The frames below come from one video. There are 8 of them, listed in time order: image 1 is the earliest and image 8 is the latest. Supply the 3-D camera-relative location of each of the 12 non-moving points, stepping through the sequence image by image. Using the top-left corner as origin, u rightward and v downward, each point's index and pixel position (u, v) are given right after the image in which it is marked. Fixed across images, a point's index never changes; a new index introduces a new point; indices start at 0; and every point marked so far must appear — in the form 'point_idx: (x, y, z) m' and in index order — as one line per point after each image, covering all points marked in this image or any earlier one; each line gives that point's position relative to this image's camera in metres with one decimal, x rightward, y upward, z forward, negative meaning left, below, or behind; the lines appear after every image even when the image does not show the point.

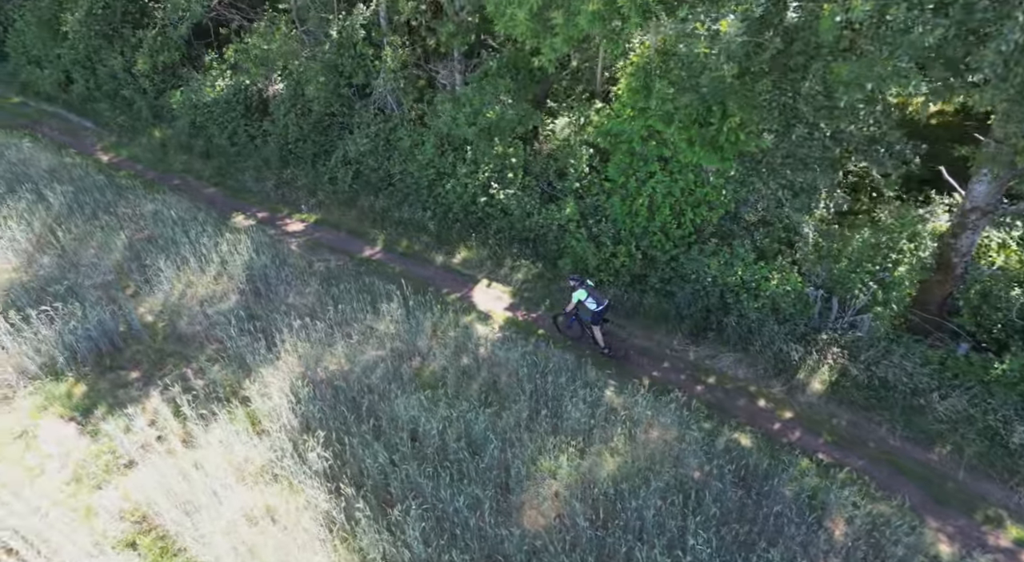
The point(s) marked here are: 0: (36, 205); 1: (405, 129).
0: (-9.4, +1.5, +13.6) m
1: (-2.2, +3.1, +13.9) m
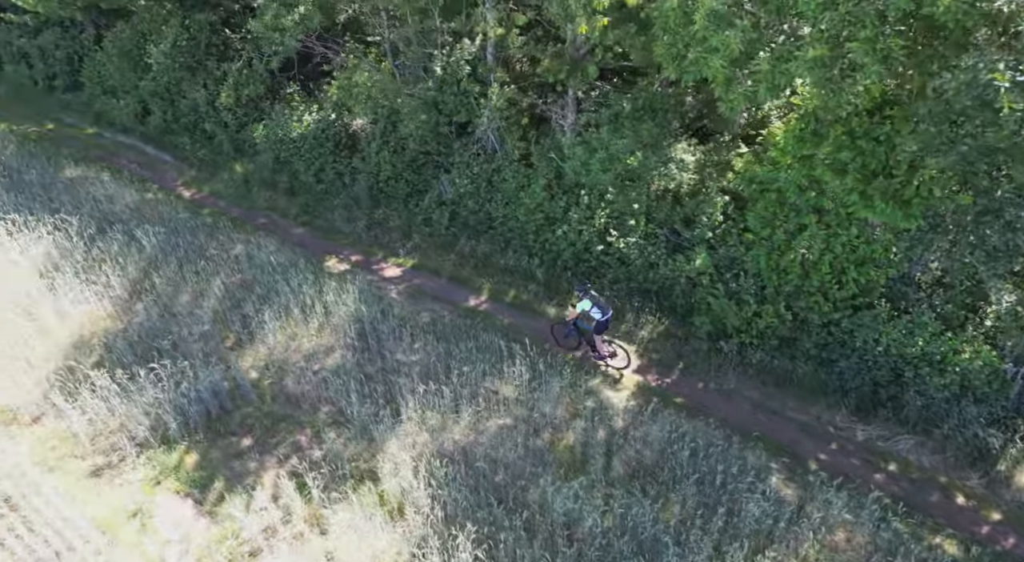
0: (-7.3, +0.6, +13.1) m
1: (-0.1, +2.1, +13.1) m
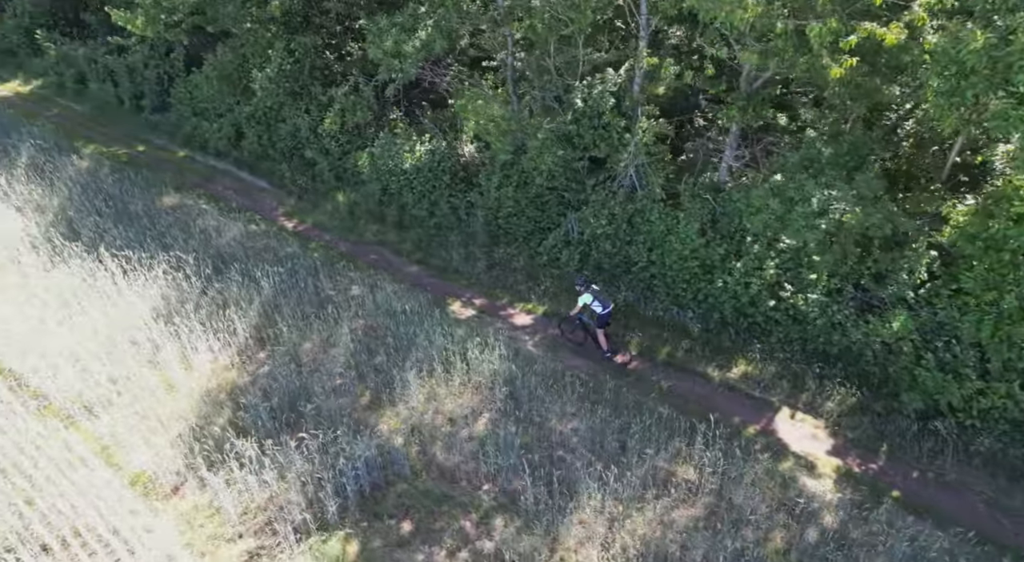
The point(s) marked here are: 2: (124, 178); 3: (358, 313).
0: (-4.7, -0.1, +12.4) m
1: (+2.5, +1.2, +12.0) m
2: (-9.9, +2.7, +17.8) m
3: (-2.7, -0.6, +12.0) m
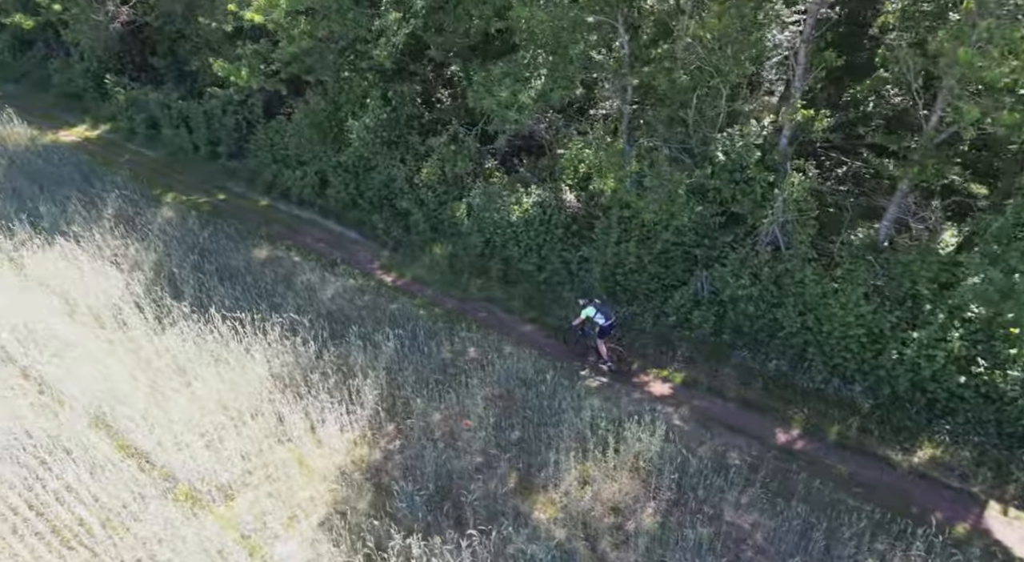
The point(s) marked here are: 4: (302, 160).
0: (-2.4, -1.2, +11.7) m
1: (+4.8, +0.1, +11.1) m
2: (-7.5, +1.3, +17.4) m
3: (-0.4, -1.6, +11.3) m
4: (-6.1, +3.4, +19.7) m
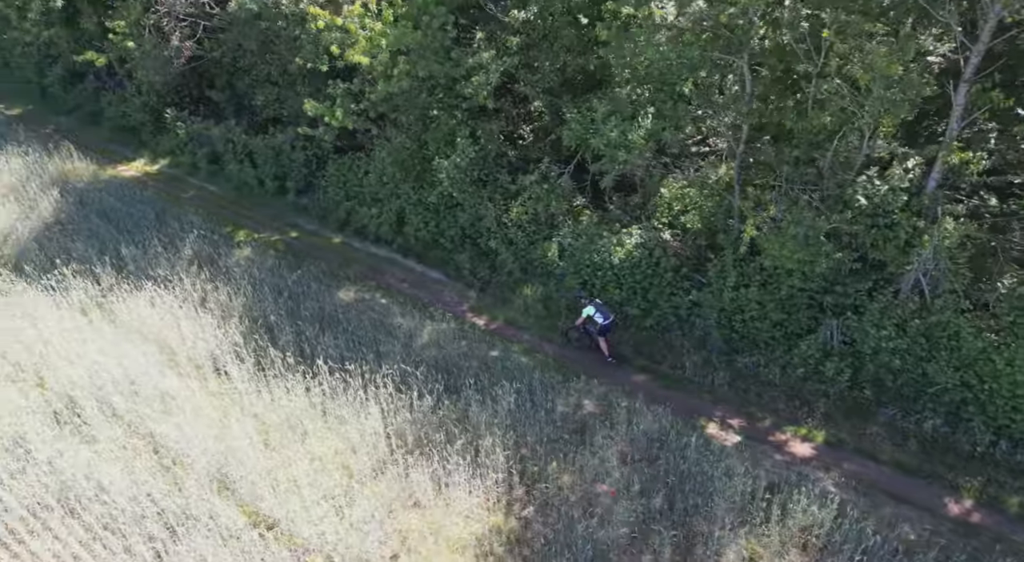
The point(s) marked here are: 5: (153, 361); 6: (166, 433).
0: (-0.4, -2.1, +11.1) m
1: (+6.8, -0.7, +10.4) m
2: (-5.3, +0.3, +17.0) m
3: (+1.6, -2.4, +10.6) m
4: (-3.8, +2.3, +19.3) m
5: (-6.5, -1.4, +12.5) m
6: (-5.3, -2.3, +10.7) m
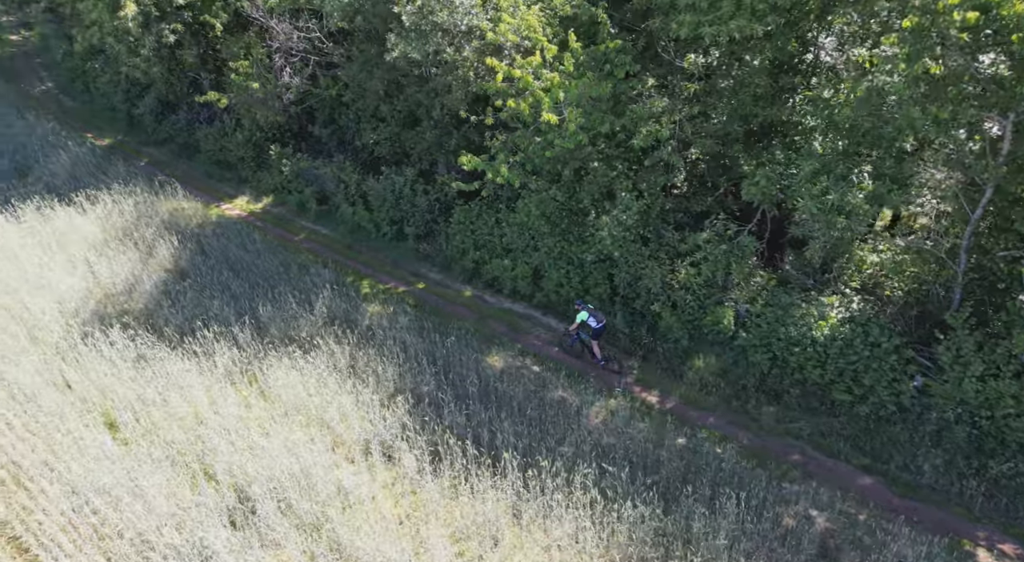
0: (+2.9, -3.4, +9.6) m
1: (+10.0, -2.1, +8.5) m
2: (-1.6, -1.1, +15.9) m
3: (+4.8, -3.8, +9.0) m
4: (0.0, +0.8, +18.1) m
5: (-3.1, -2.8, +11.4) m
6: (-2.1, -3.6, +9.5) m
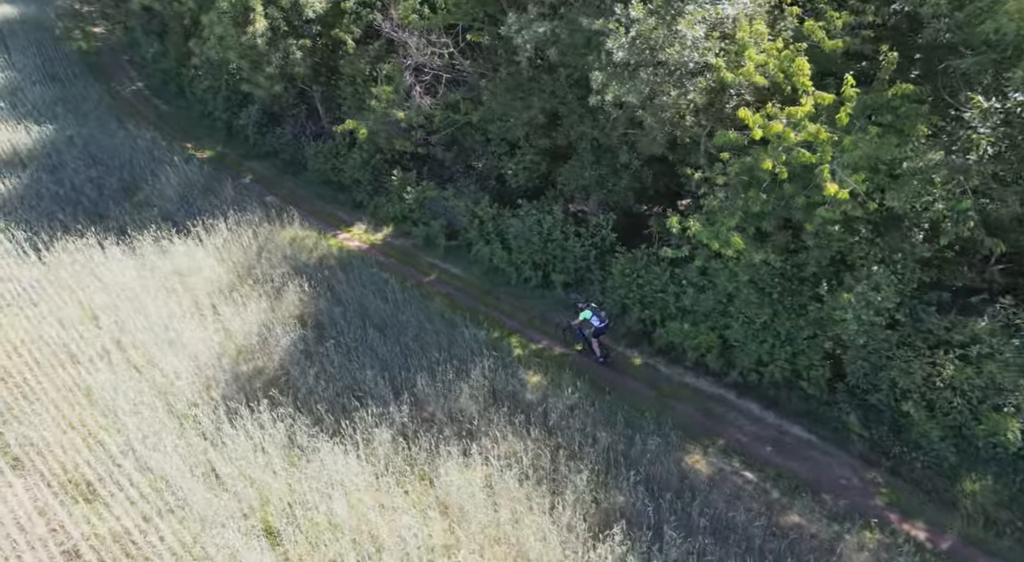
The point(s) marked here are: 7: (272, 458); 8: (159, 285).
0: (+6.2, -5.1, +6.9) m
1: (+13.3, -4.0, +5.2) m
2: (+2.3, -2.6, +13.4) m
3: (+8.1, -5.5, +6.1) m
4: (+4.1, -0.7, +15.6) m
5: (+0.4, -4.2, +9.1) m
6: (+1.2, -5.1, +7.1) m
7: (-4.2, -3.1, +12.1) m
8: (-9.2, -0.1, +17.9) m
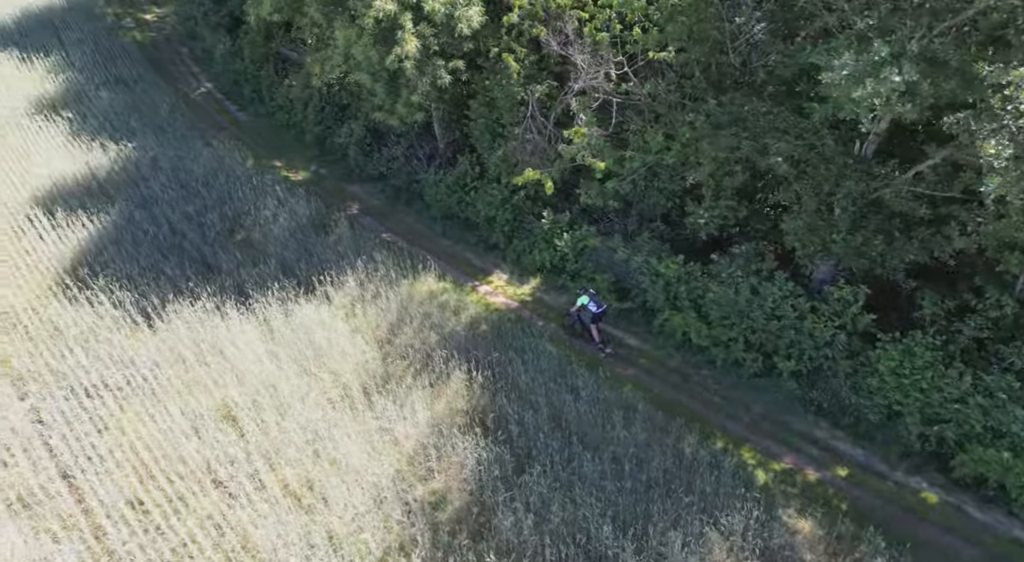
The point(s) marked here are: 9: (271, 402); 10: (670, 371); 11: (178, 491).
0: (+10.2, -7.2, +3.1) m
1: (+17.2, -6.2, +1.0) m
2: (+6.6, -4.6, +9.8) m
3: (+12.0, -7.7, +2.2) m
4: (+8.5, -2.6, +11.8) m
5: (+4.4, -6.3, +5.6) m
6: (+5.2, -7.2, +3.6) m
7: (0.0, -5.0, +8.7) m
8: (-4.6, -1.9, +14.8) m
9: (-4.8, -2.4, +13.8) m
10: (+3.7, -2.0, +16.3) m
11: (-5.8, -3.6, +12.0) m
